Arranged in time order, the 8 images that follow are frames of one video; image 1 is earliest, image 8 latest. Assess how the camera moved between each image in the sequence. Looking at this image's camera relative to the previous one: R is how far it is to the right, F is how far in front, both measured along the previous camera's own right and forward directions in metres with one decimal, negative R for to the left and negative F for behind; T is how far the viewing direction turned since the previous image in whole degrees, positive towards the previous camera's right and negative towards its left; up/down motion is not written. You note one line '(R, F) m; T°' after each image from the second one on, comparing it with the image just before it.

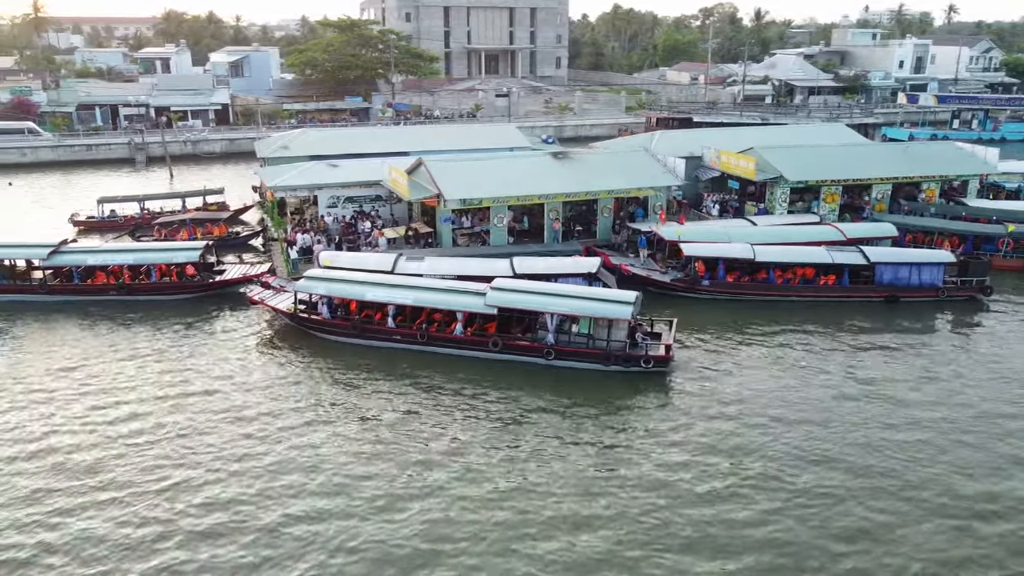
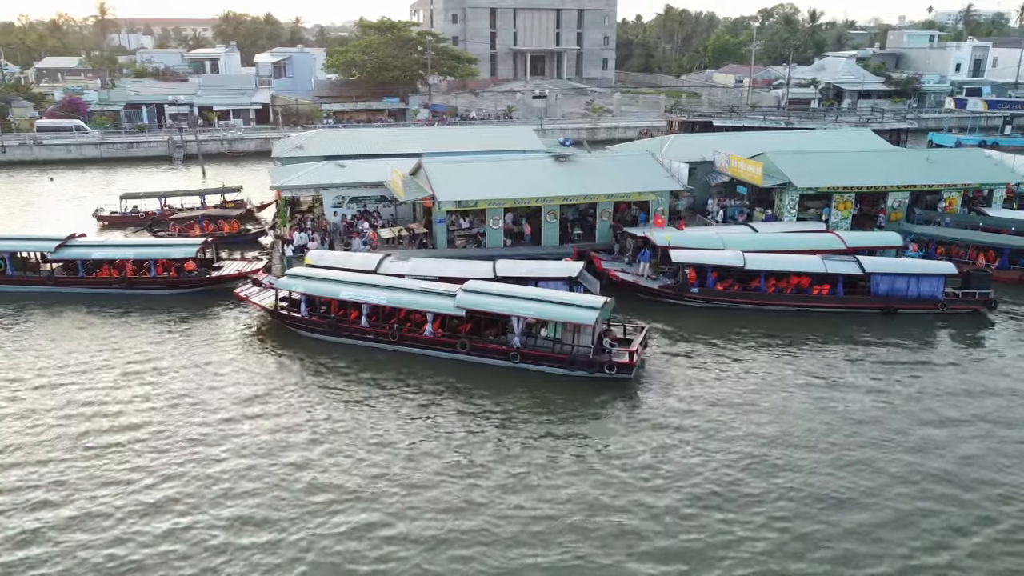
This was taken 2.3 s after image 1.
(+2.3, 0.0) m; -4°
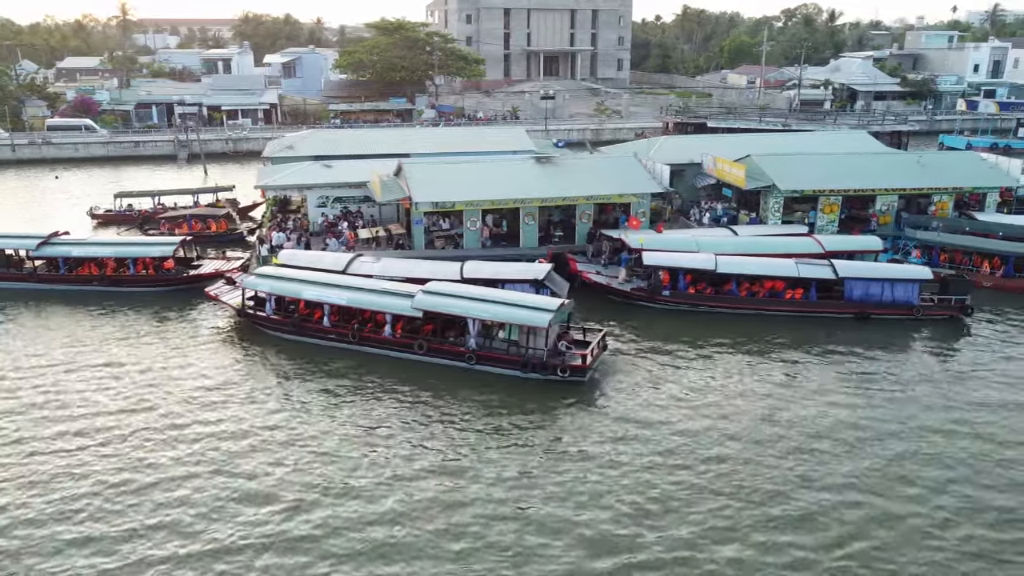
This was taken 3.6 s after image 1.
(+1.8, 0.0) m; -2°
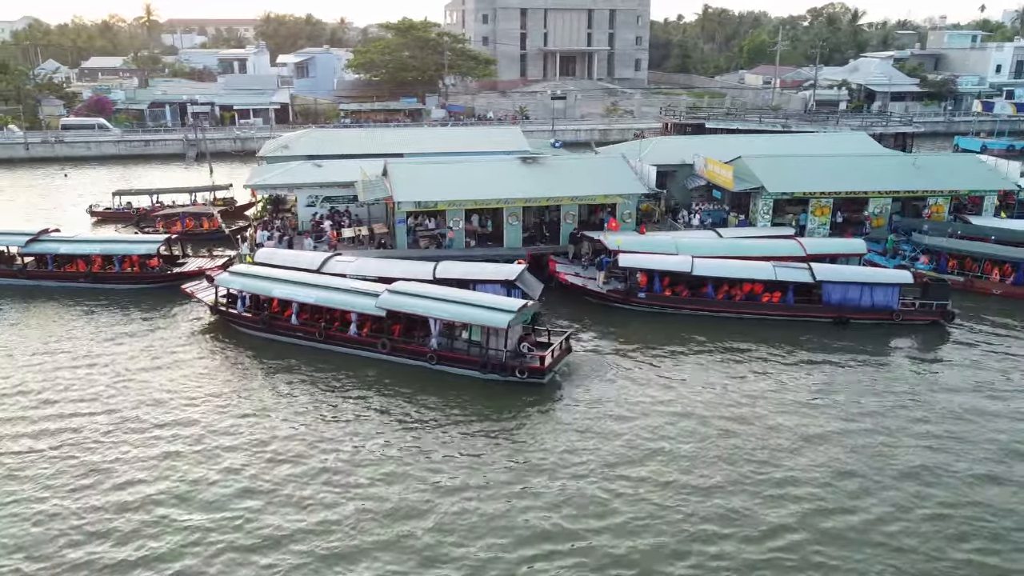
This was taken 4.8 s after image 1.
(+1.6, 0.0) m; -2°
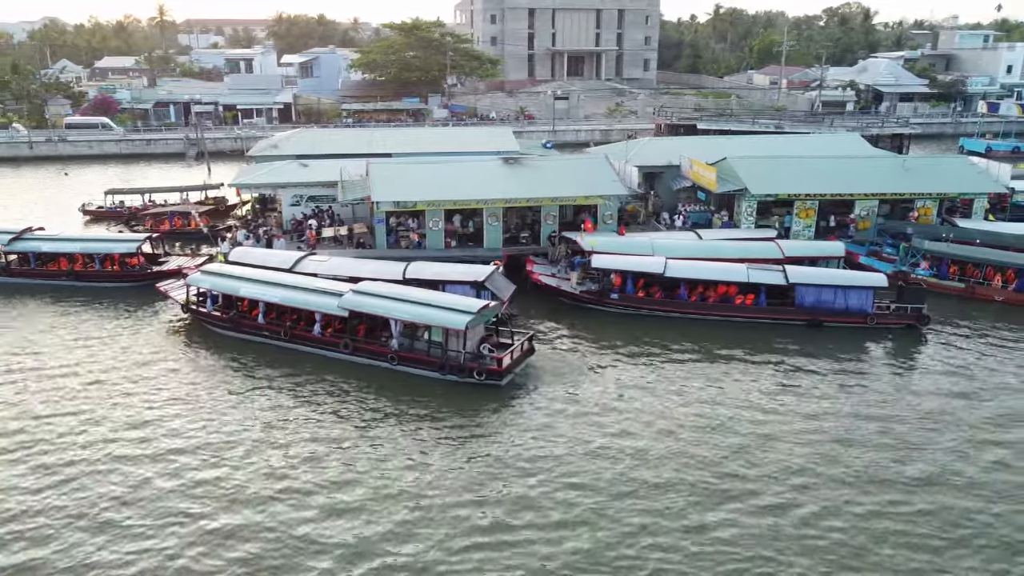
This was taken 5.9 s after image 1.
(+1.4, 0.0) m; -1°
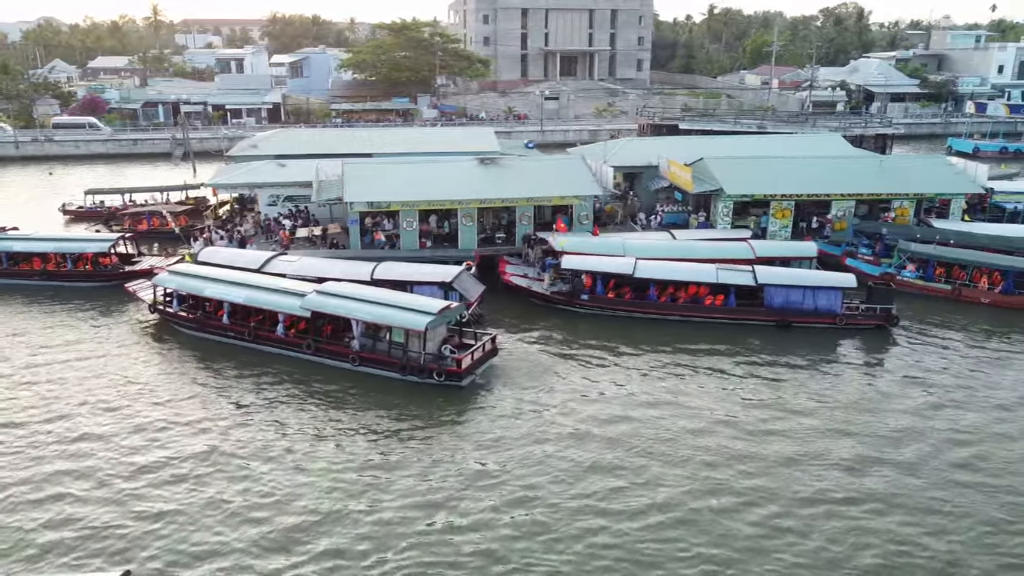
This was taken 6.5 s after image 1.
(+1.0, 0.0) m; 0°
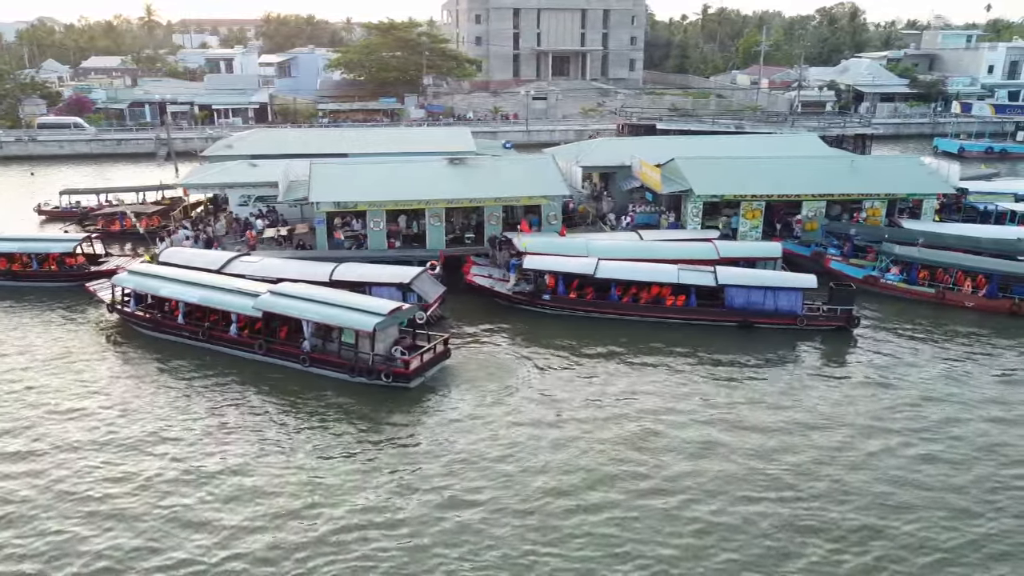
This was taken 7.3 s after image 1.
(+1.3, +0.1) m; 0°
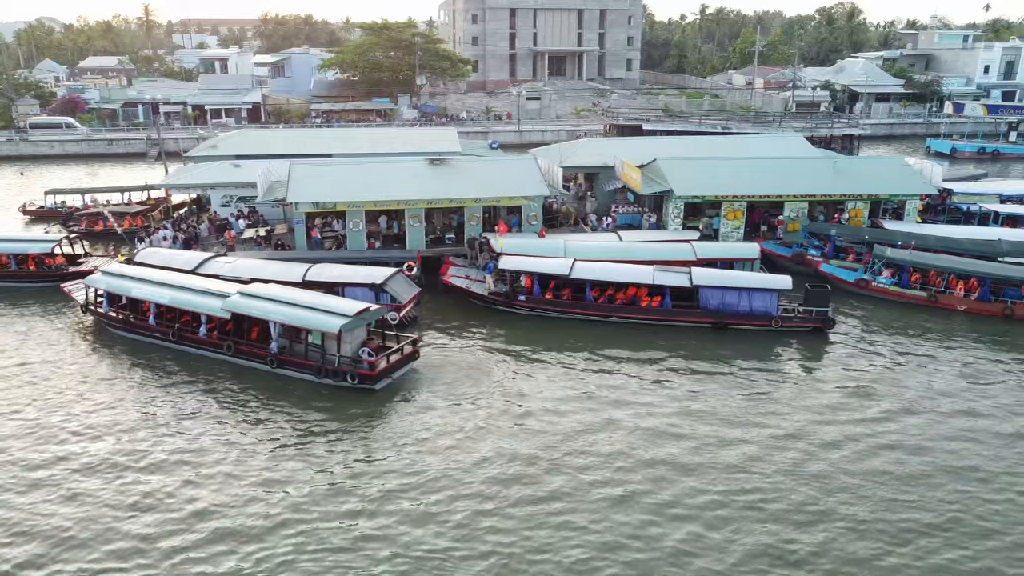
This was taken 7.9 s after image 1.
(+0.9, +0.1) m; 0°
